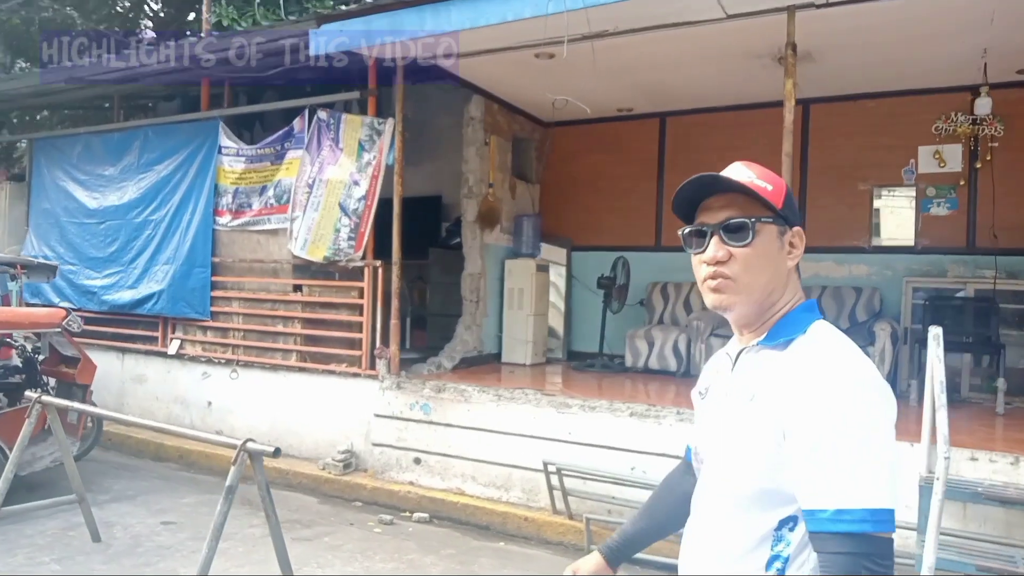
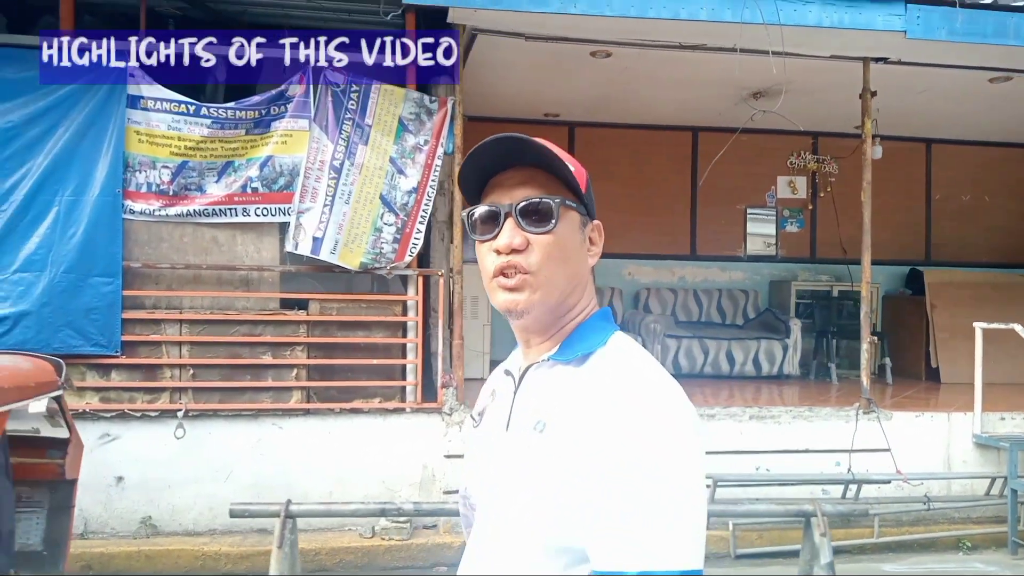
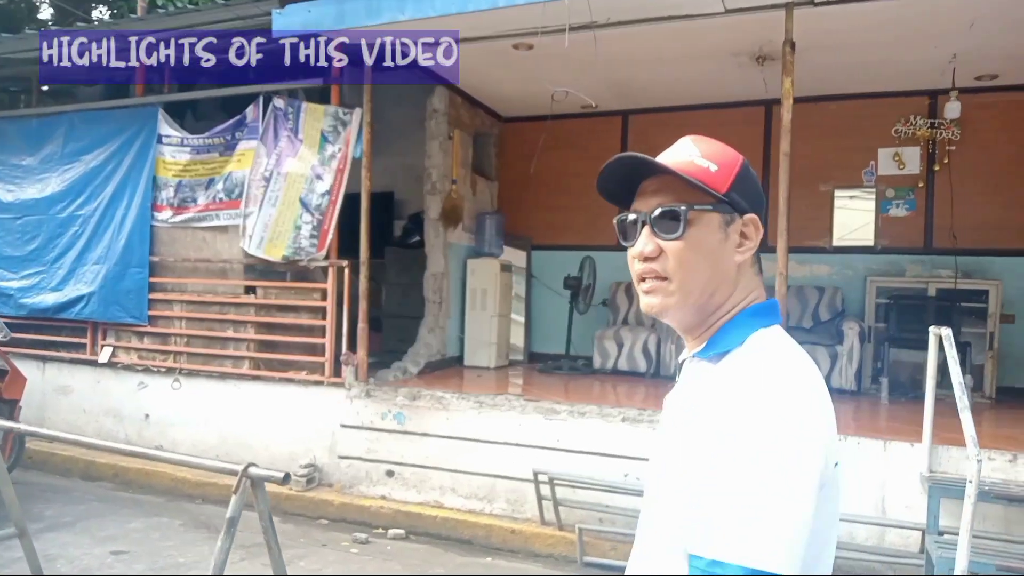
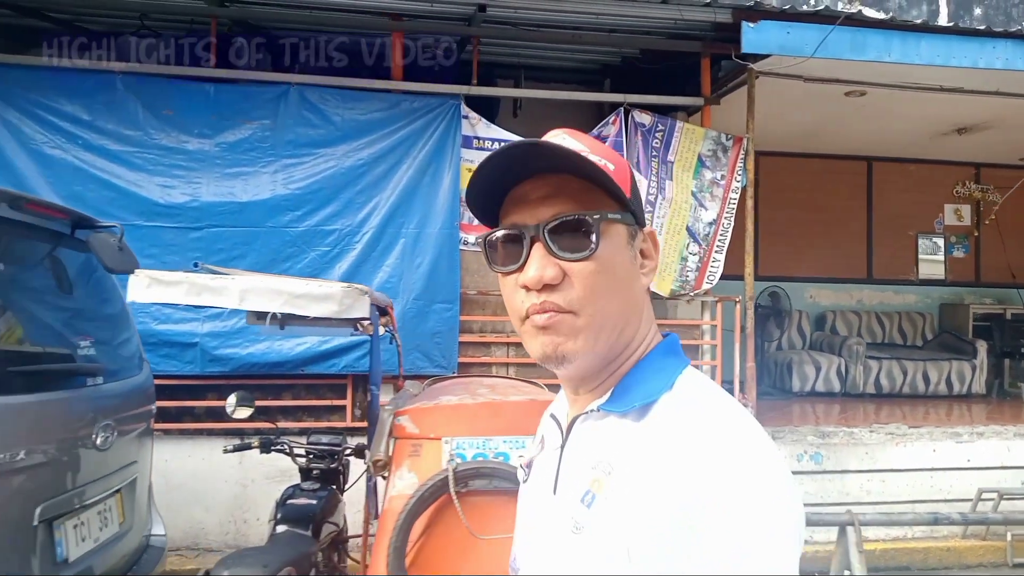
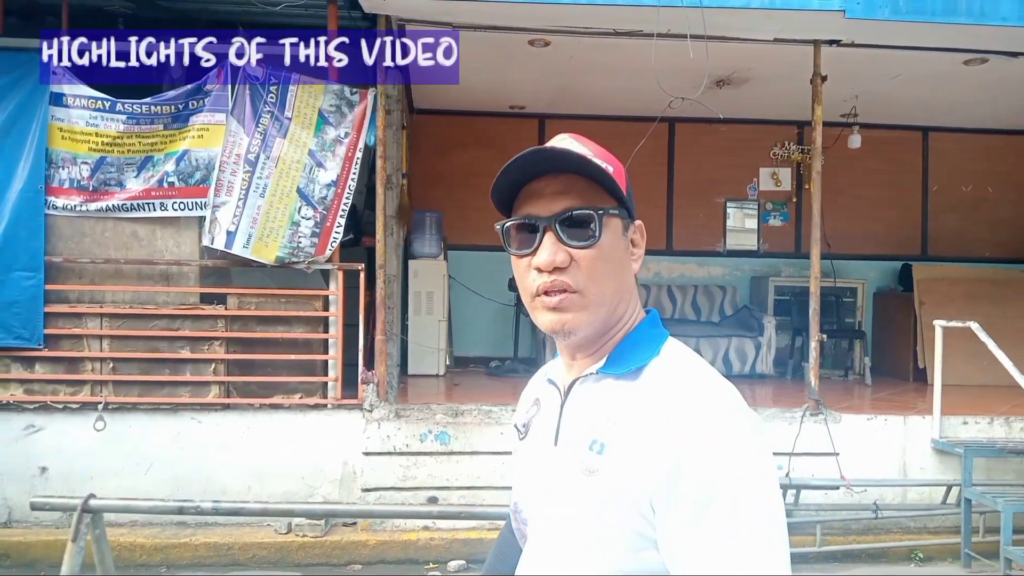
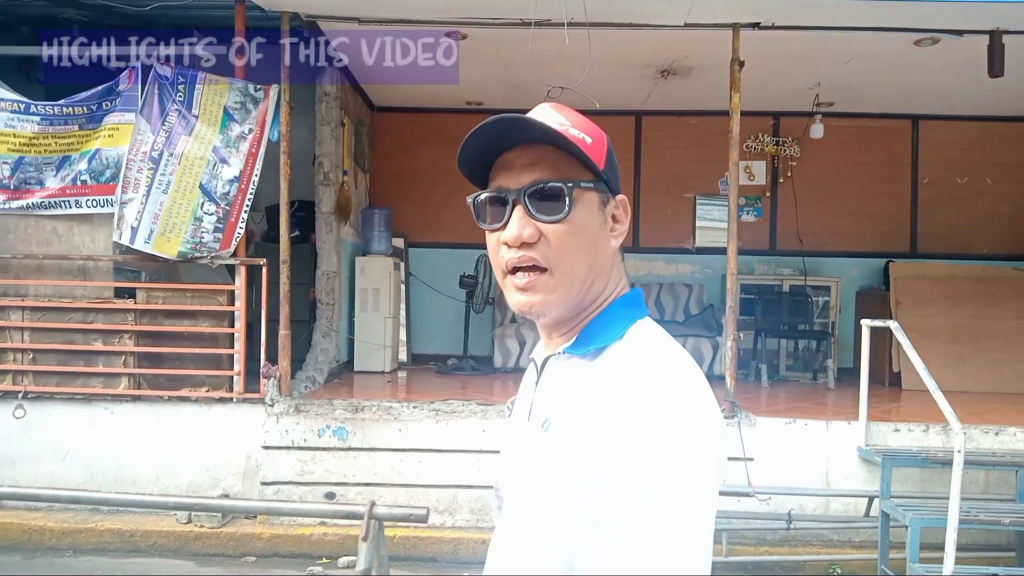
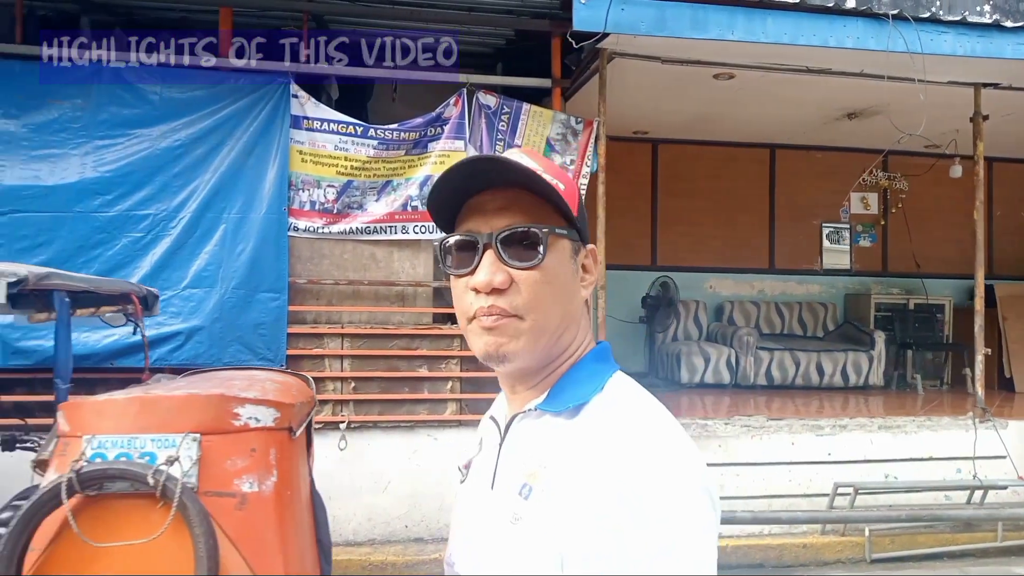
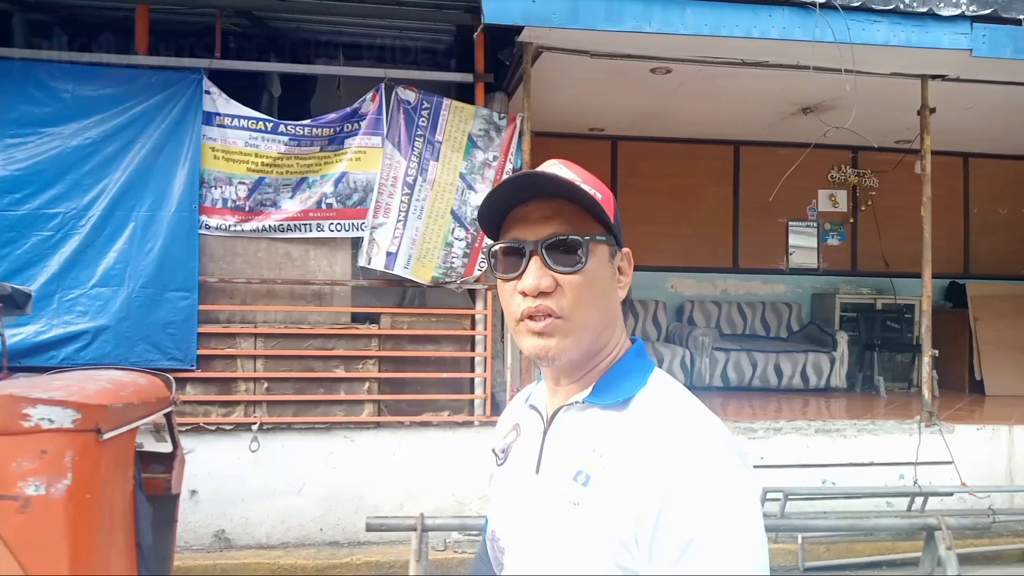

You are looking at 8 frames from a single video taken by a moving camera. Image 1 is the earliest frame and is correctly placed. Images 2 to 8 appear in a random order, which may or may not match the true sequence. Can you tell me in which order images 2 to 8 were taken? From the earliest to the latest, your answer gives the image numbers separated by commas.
3, 6, 5, 2, 8, 7, 4
